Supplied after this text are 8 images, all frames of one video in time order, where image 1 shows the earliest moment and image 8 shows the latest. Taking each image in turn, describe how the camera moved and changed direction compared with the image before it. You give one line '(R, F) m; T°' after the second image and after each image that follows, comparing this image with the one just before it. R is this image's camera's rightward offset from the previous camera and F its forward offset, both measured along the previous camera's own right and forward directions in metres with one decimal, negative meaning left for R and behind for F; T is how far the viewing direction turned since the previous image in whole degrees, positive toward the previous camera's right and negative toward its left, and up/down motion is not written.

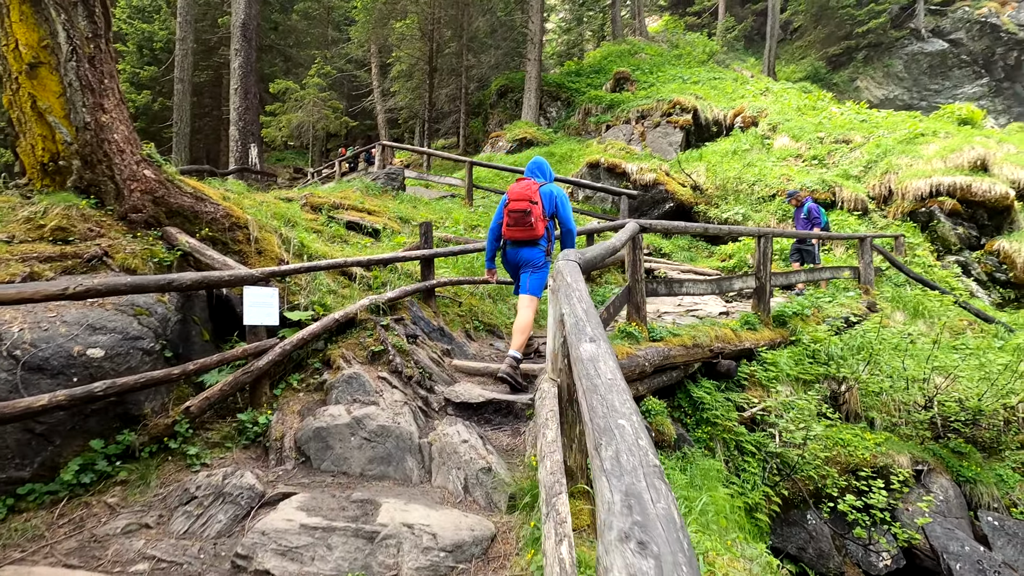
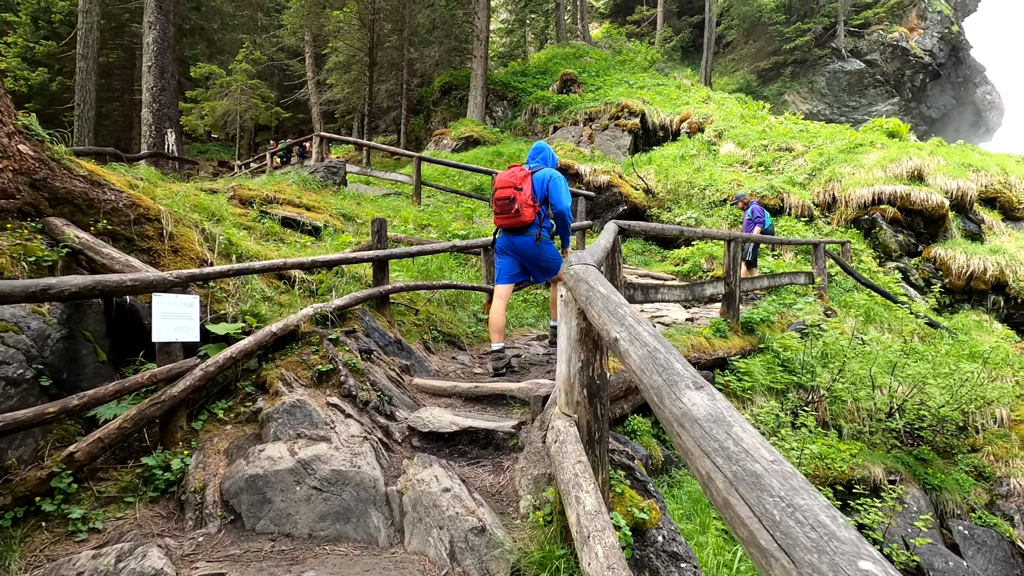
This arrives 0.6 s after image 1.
(-0.2, +0.5) m; +7°
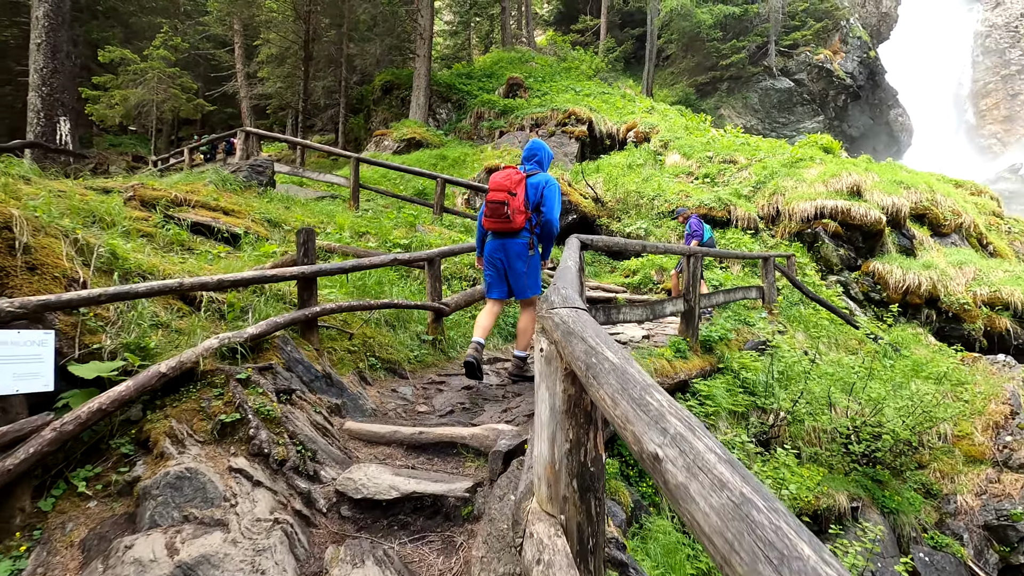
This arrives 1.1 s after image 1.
(-0.1, +0.5) m; +6°
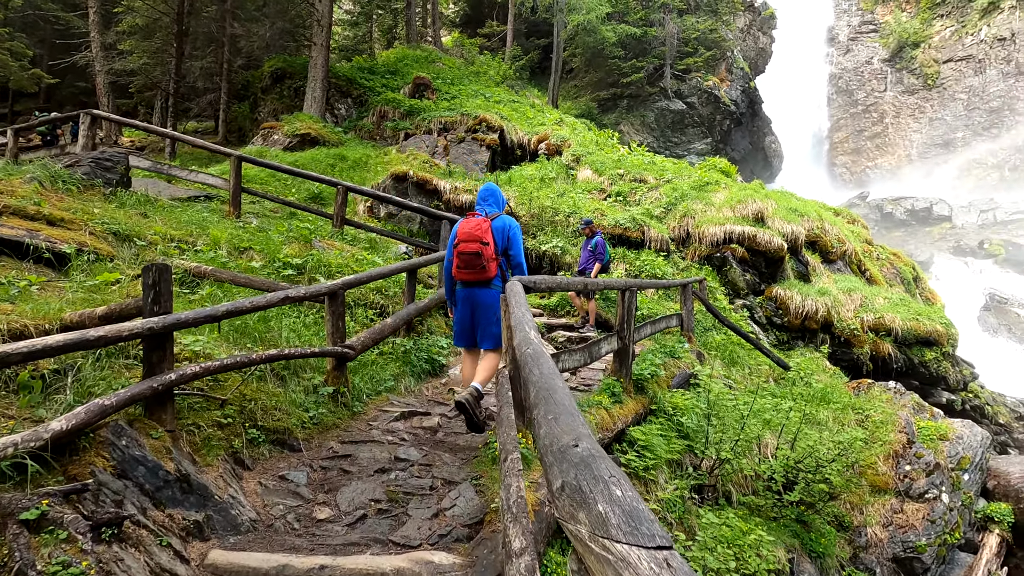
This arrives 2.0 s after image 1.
(-0.2, +0.7) m; +11°
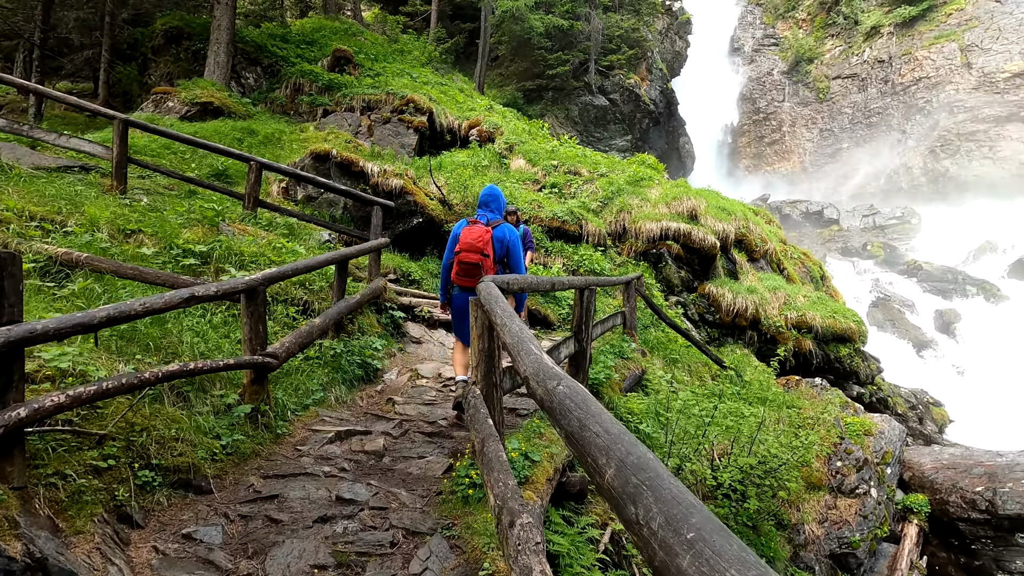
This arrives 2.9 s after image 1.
(-0.3, +0.5) m; +9°
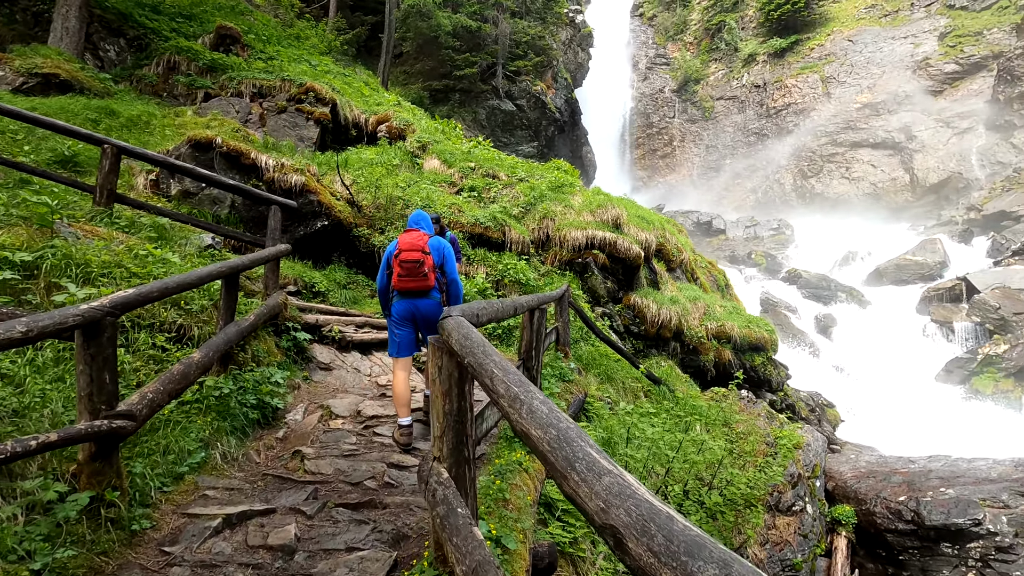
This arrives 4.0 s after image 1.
(-0.3, +0.7) m; +11°
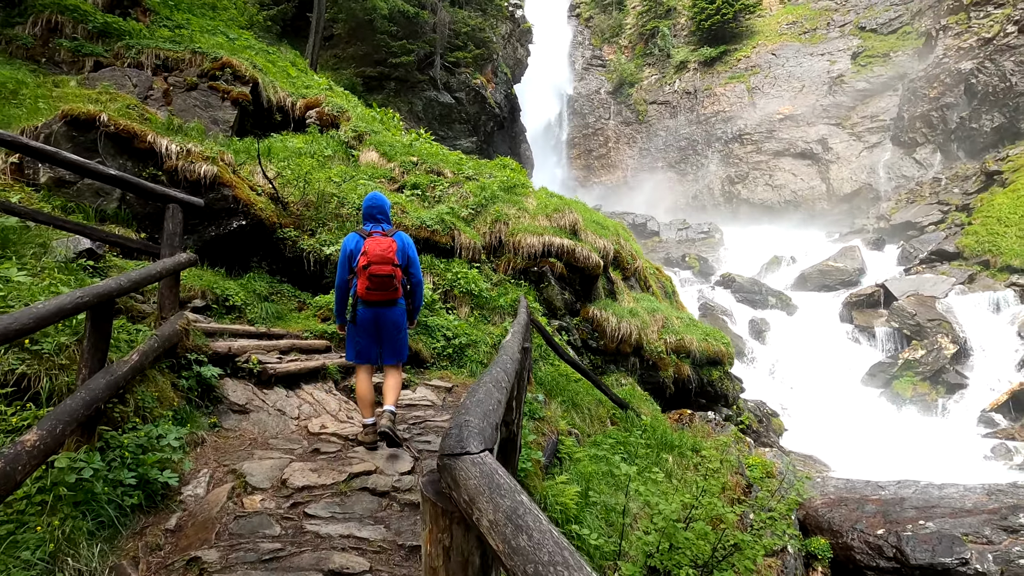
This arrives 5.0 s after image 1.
(-0.3, +0.8) m; +7°
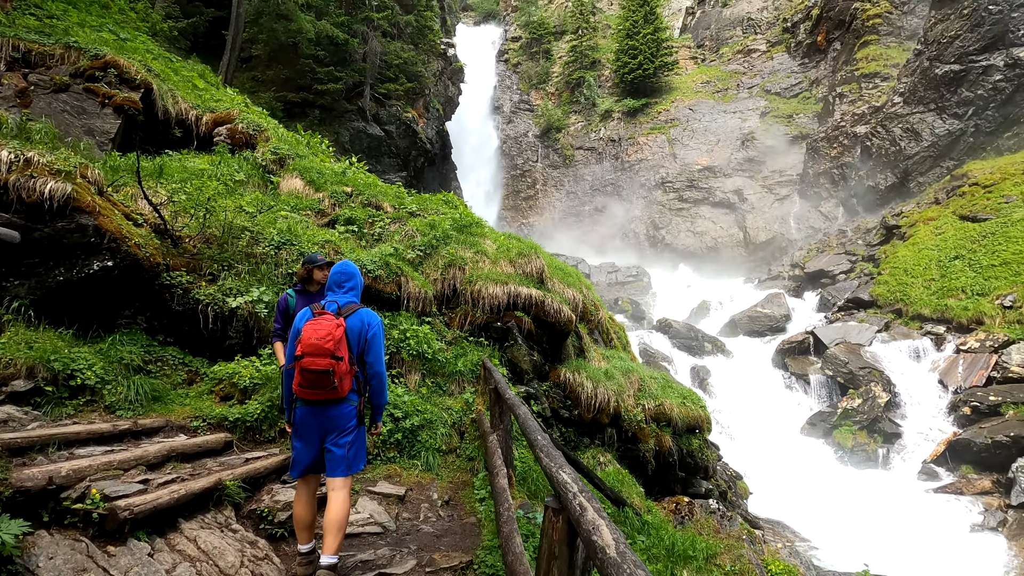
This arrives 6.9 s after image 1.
(-0.5, +1.4) m; +8°
